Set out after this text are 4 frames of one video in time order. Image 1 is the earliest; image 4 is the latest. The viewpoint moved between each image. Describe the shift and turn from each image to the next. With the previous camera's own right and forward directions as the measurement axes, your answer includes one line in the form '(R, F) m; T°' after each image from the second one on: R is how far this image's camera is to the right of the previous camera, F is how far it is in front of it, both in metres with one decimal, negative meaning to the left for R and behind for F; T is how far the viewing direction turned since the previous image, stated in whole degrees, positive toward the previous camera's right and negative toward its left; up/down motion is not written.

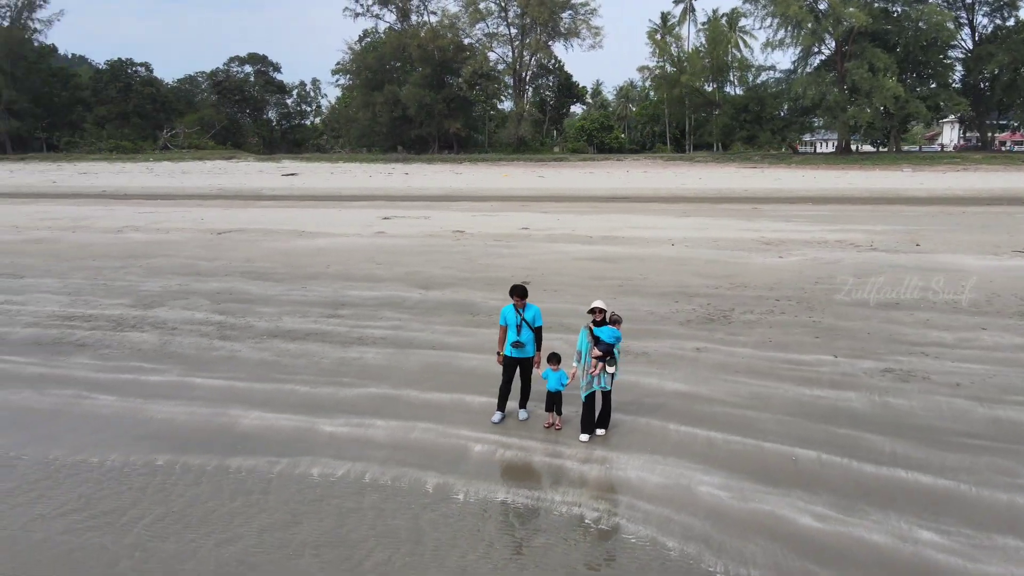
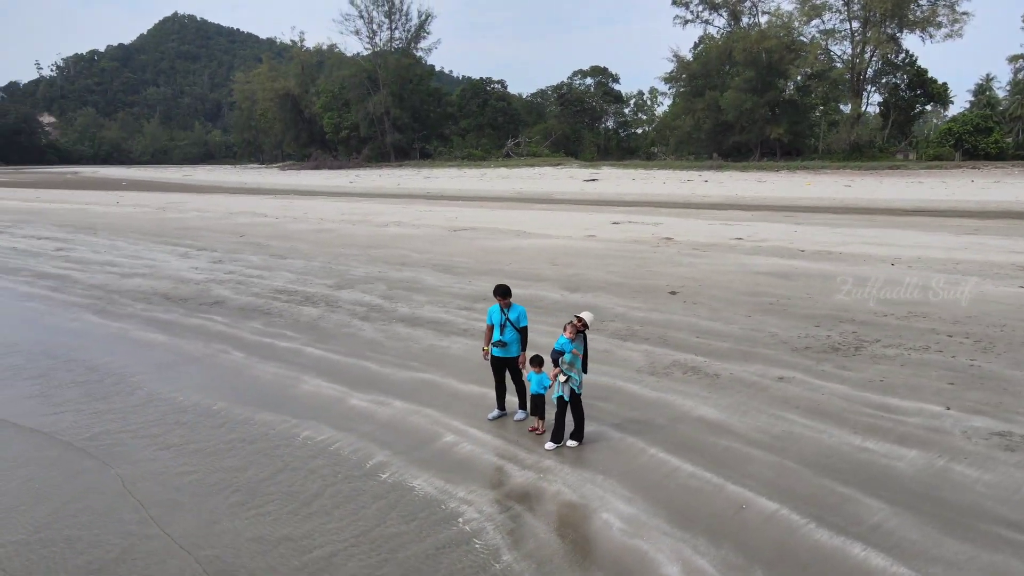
(+2.4, +0.5) m; -25°
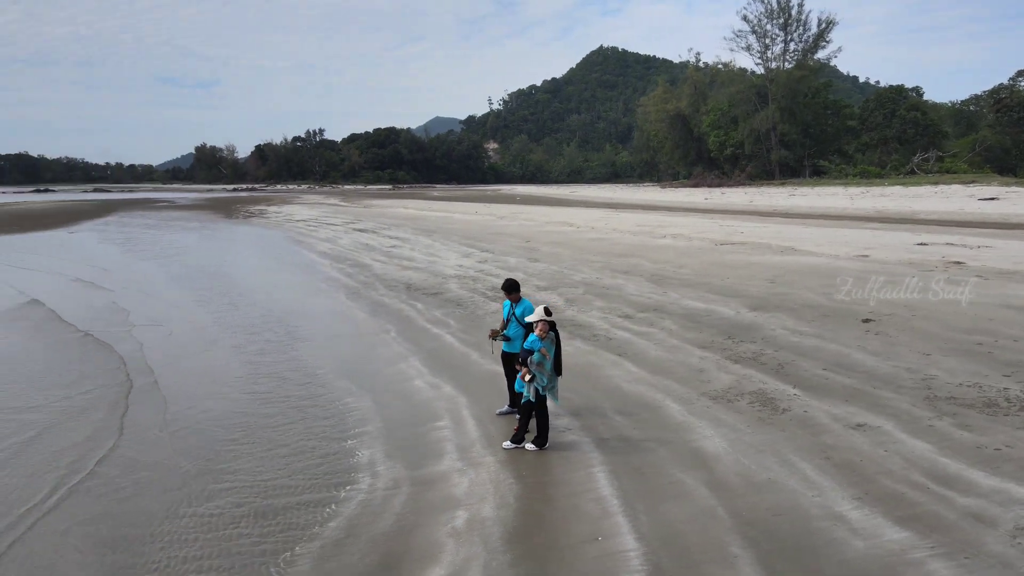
(+2.7, +0.8) m; -30°
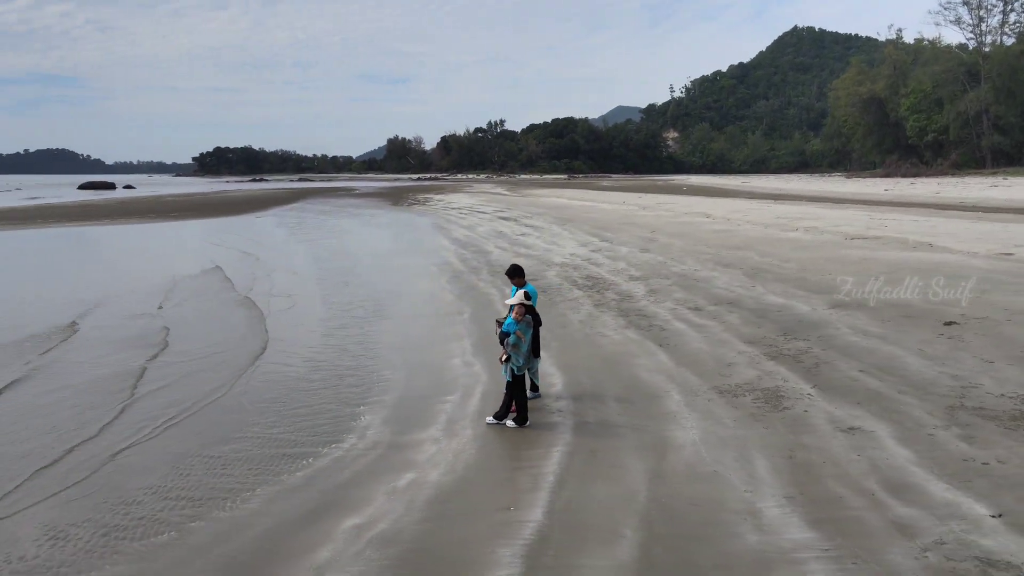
(+1.3, -0.1) m; -13°
